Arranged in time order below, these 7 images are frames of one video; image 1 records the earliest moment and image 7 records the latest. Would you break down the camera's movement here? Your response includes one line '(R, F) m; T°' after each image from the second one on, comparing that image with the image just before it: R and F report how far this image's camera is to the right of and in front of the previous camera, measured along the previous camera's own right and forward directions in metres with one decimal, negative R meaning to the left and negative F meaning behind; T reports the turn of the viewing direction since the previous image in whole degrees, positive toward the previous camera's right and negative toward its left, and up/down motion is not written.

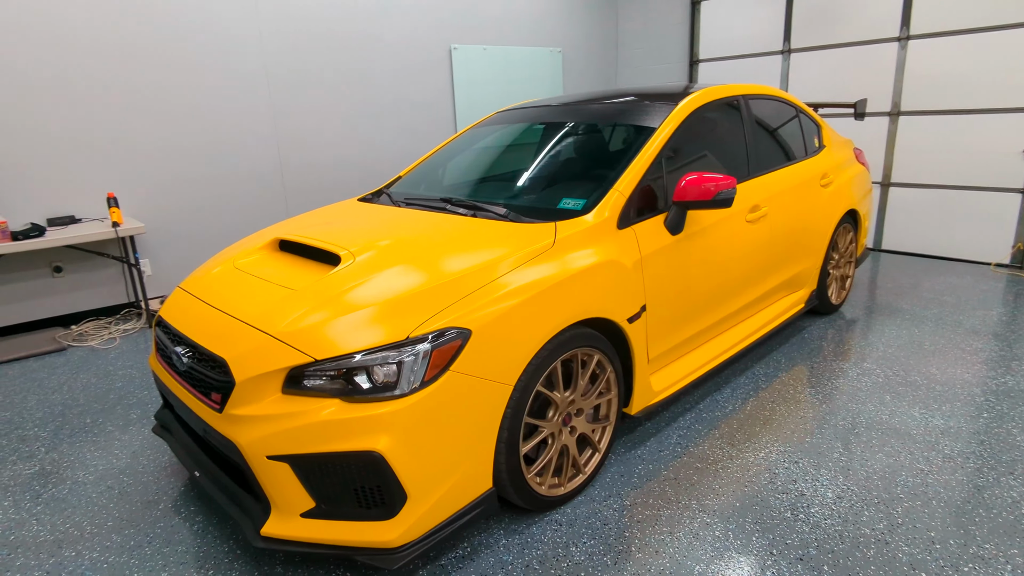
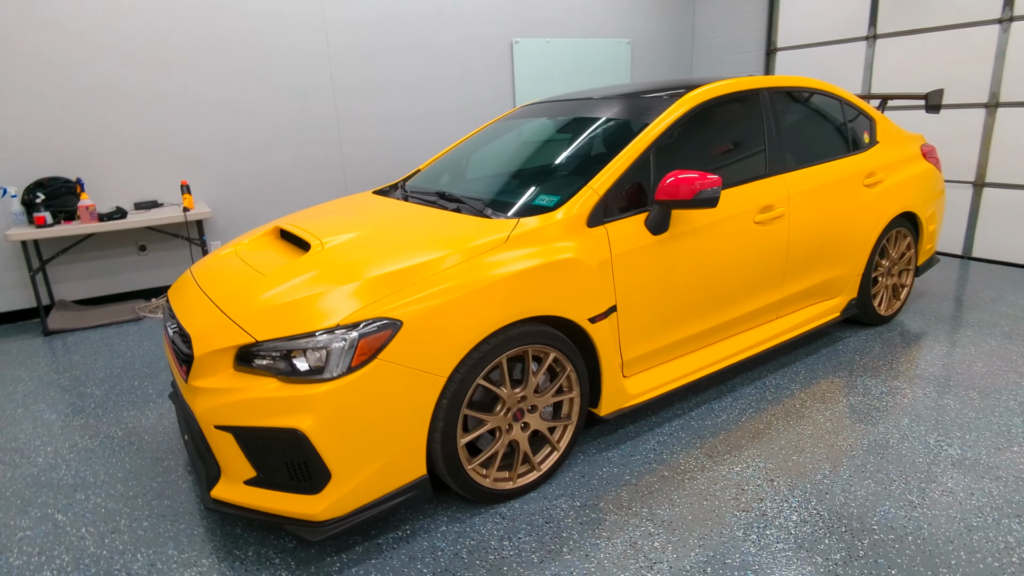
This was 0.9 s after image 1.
(+0.4, 0.0) m; -10°
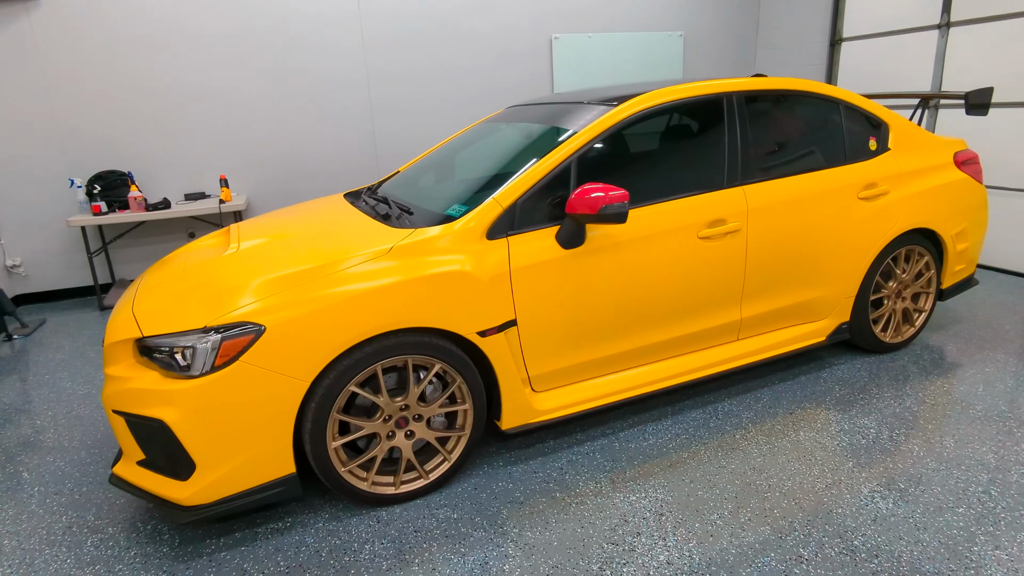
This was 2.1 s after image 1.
(+0.7, +0.1) m; -10°
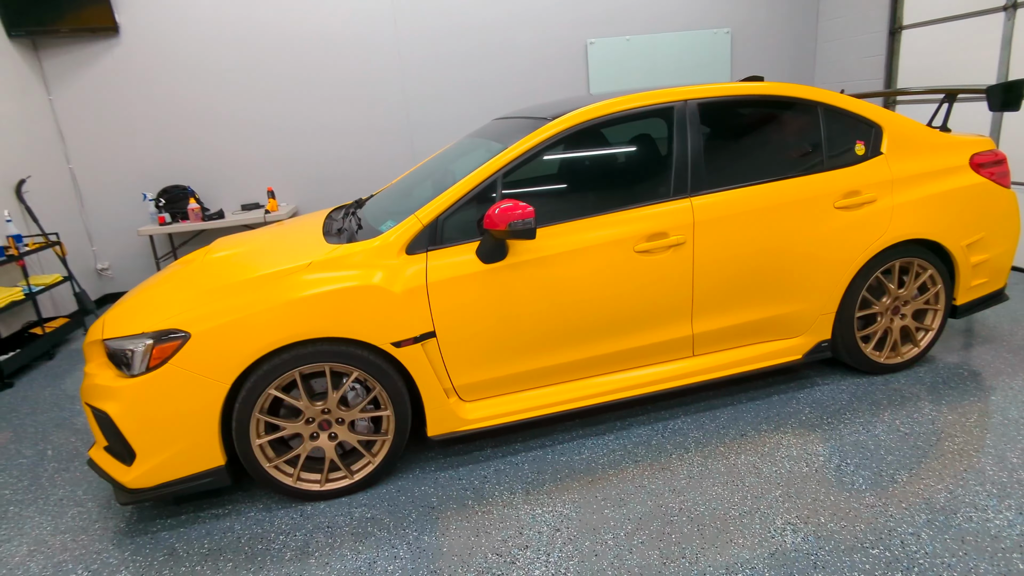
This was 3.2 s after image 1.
(+0.6, 0.0) m; -10°
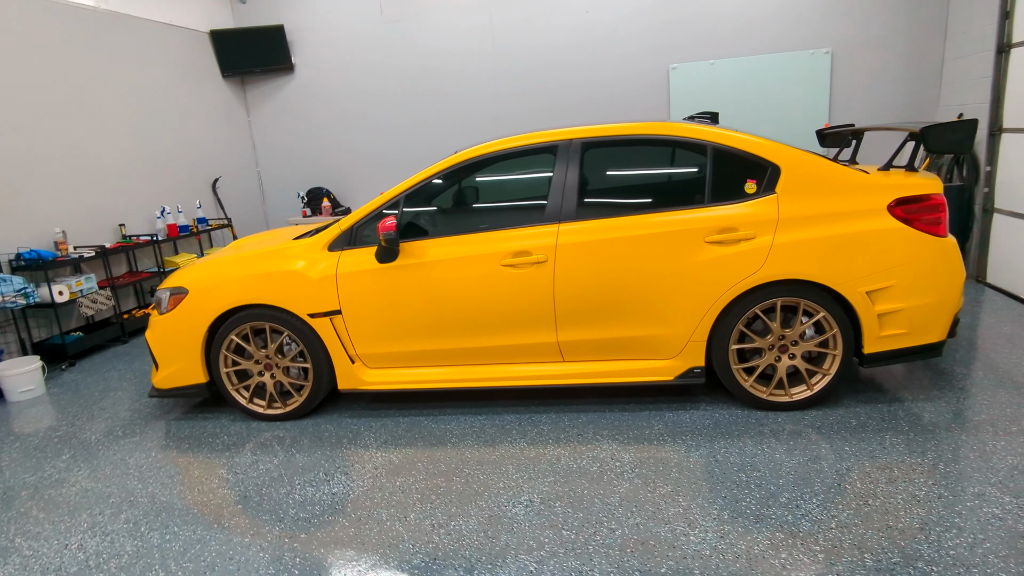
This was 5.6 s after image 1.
(+1.4, -0.3) m; -21°
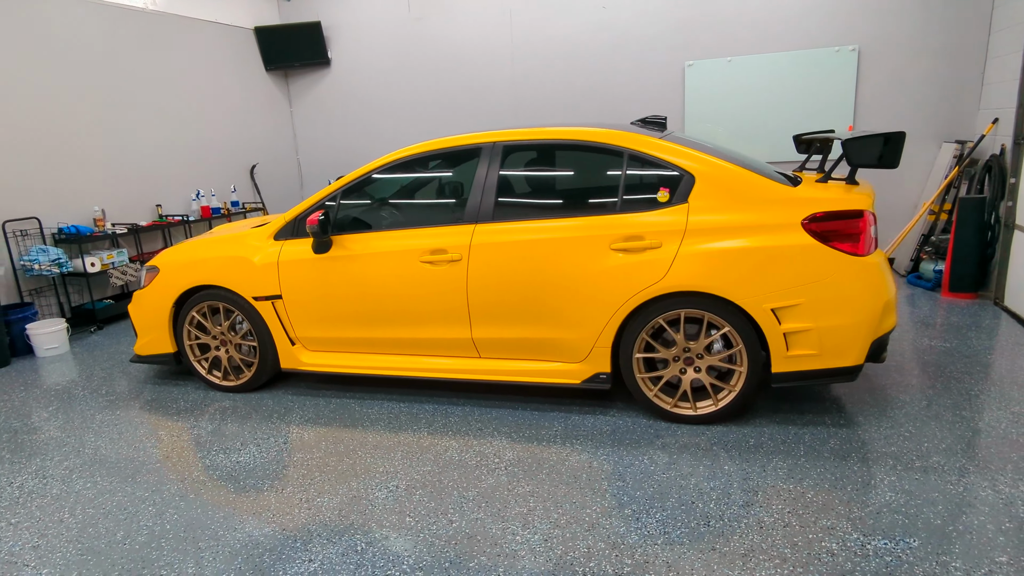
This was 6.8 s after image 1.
(+0.8, 0.0) m; -8°
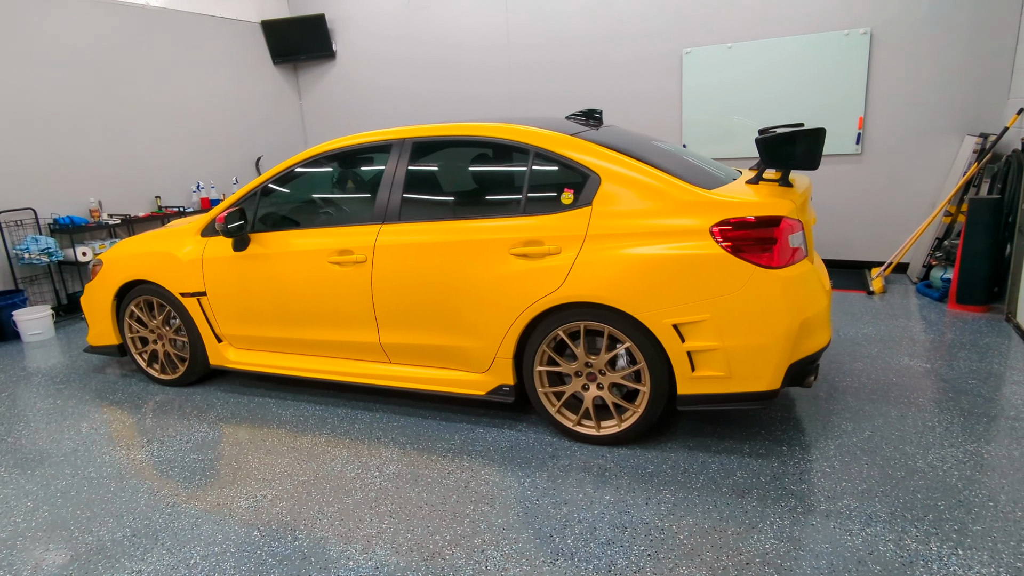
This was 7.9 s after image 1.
(+0.7, +0.2) m; -6°
